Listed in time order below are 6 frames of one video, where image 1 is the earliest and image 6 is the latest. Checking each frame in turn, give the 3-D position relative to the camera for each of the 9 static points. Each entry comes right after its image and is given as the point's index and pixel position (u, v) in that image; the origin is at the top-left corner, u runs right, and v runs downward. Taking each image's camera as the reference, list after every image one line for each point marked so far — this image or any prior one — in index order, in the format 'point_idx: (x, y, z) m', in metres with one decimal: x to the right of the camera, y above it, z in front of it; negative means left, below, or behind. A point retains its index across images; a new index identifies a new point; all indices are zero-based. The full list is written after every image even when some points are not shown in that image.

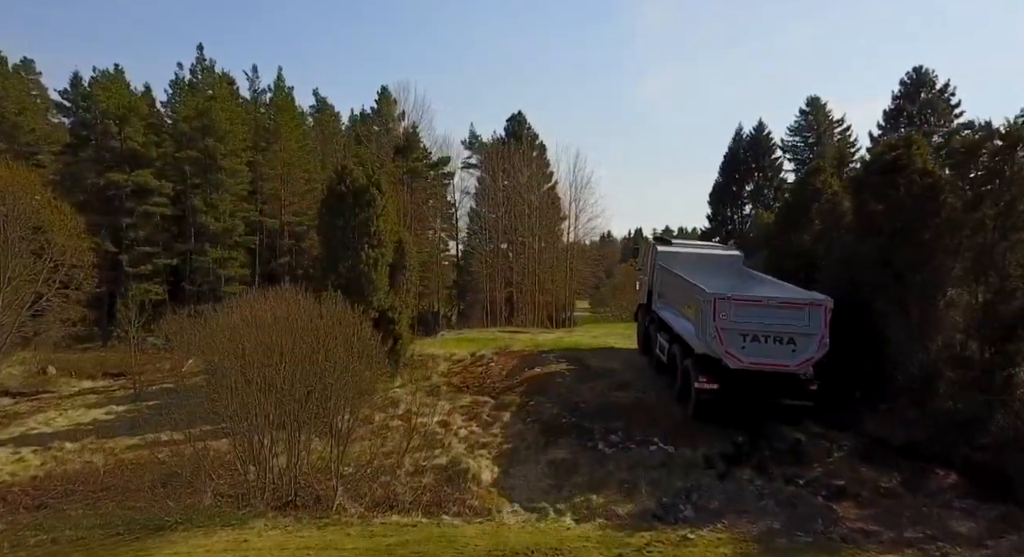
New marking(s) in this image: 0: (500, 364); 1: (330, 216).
0: (-0.4, -2.2, +19.4) m
1: (-5.1, +1.7, +19.9) m
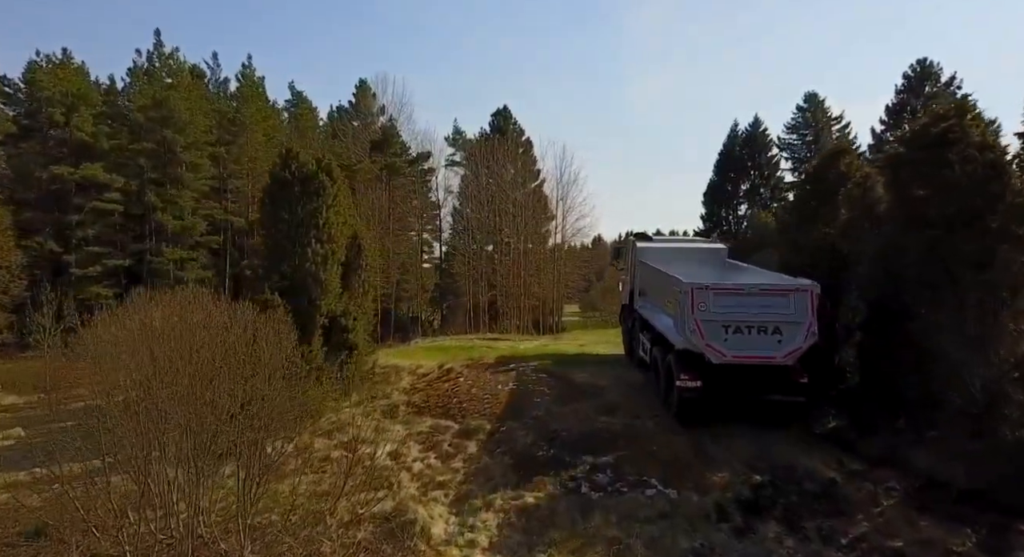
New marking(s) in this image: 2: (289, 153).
0: (-1.1, -2.2, +16.7) m
1: (-5.8, +1.7, +17.2) m
2: (-5.5, +3.0, +17.5) m
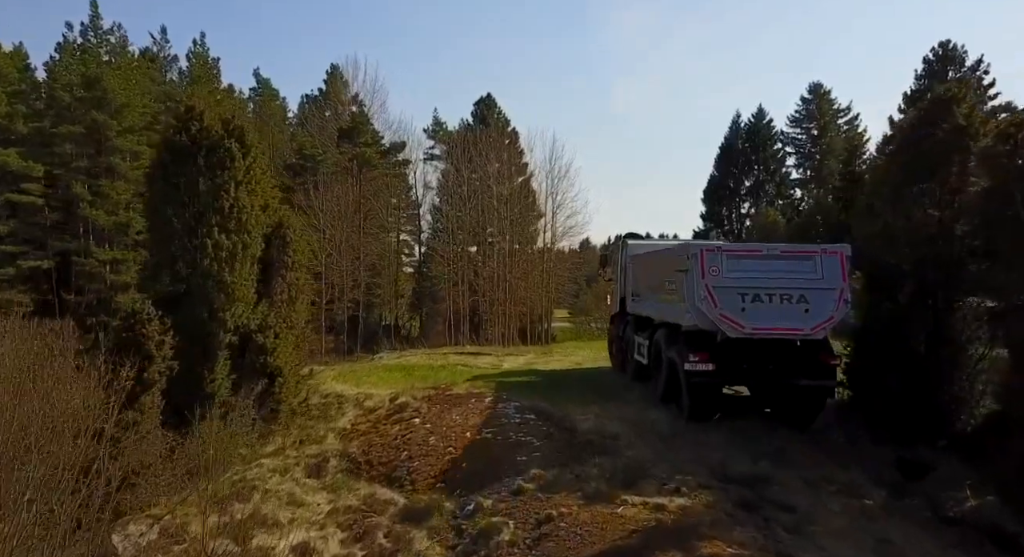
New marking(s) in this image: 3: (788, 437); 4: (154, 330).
0: (-1.5, -2.3, +12.3) m
1: (-6.2, +1.7, +12.7) m
2: (-5.9, +3.0, +13.0) m
3: (+4.1, -2.4, +10.7) m
4: (-6.1, -0.9, +11.8) m
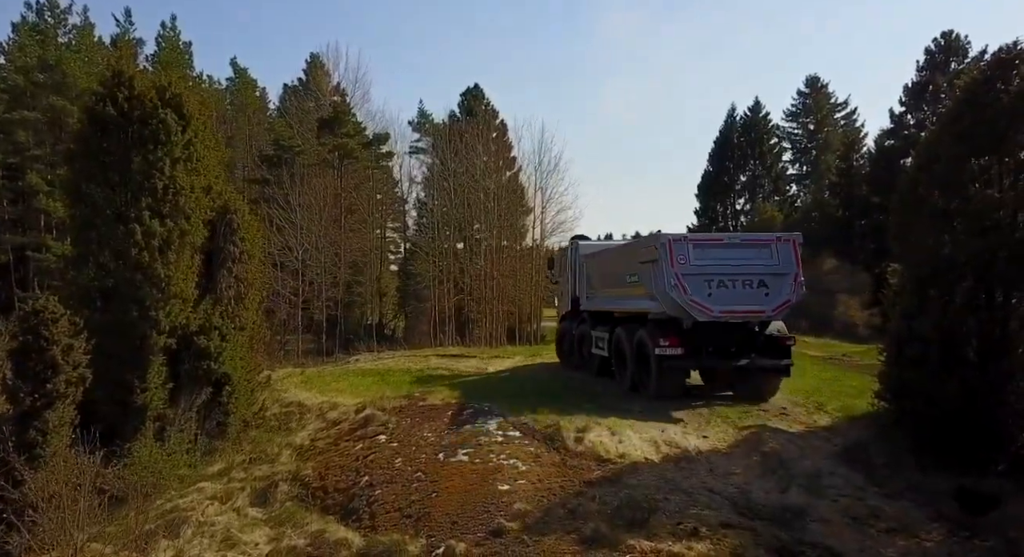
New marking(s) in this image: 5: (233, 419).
0: (-1.7, -2.2, +10.6) m
1: (-6.5, +1.8, +11.0) m
2: (-6.2, +3.1, +11.3) m
3: (+3.9, -2.3, +9.1) m
4: (-6.3, -0.8, +10.1) m
5: (-4.6, -2.3, +11.8) m
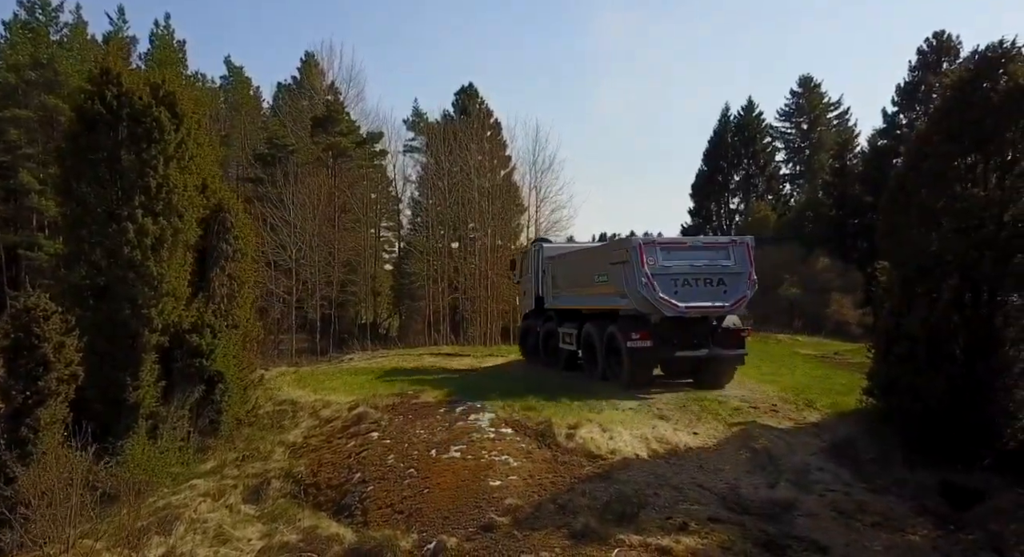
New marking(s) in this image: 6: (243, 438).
0: (-1.8, -2.1, +10.7) m
1: (-6.6, +1.8, +11.0) m
2: (-6.3, +3.1, +11.3) m
3: (+3.8, -2.2, +9.2) m
4: (-6.4, -0.7, +10.1) m
5: (-4.7, -2.3, +11.8) m
6: (-4.4, -2.6, +11.7) m
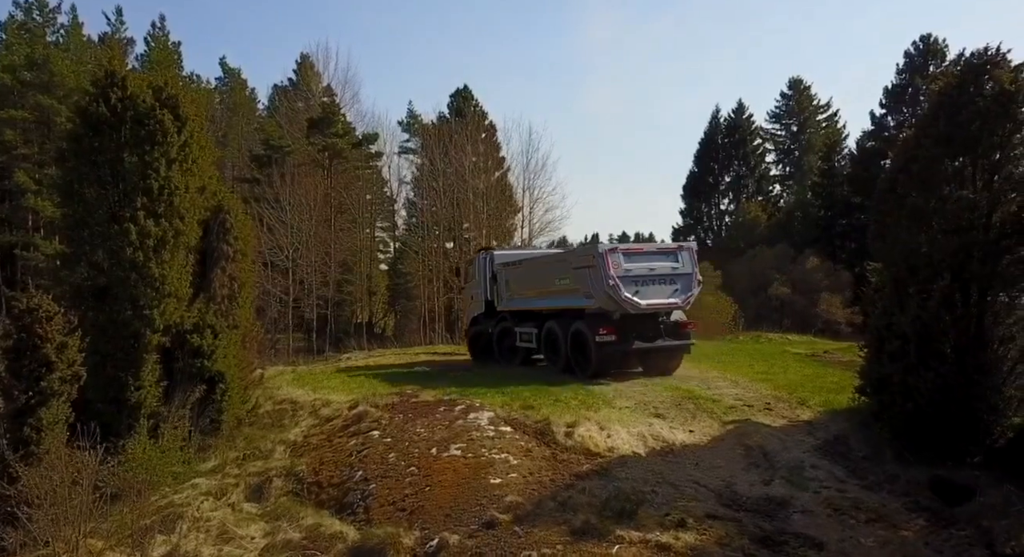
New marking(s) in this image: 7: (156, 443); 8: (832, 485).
0: (-1.9, -2.2, +10.8) m
1: (-6.6, +1.8, +11.1) m
2: (-6.3, +3.1, +11.3) m
3: (+3.8, -2.2, +9.3) m
4: (-6.5, -0.7, +10.2) m
5: (-4.7, -2.3, +11.9) m
6: (-4.4, -2.6, +11.8) m
7: (-5.4, -2.5, +10.9) m
8: (+3.7, -2.4, +8.3) m
